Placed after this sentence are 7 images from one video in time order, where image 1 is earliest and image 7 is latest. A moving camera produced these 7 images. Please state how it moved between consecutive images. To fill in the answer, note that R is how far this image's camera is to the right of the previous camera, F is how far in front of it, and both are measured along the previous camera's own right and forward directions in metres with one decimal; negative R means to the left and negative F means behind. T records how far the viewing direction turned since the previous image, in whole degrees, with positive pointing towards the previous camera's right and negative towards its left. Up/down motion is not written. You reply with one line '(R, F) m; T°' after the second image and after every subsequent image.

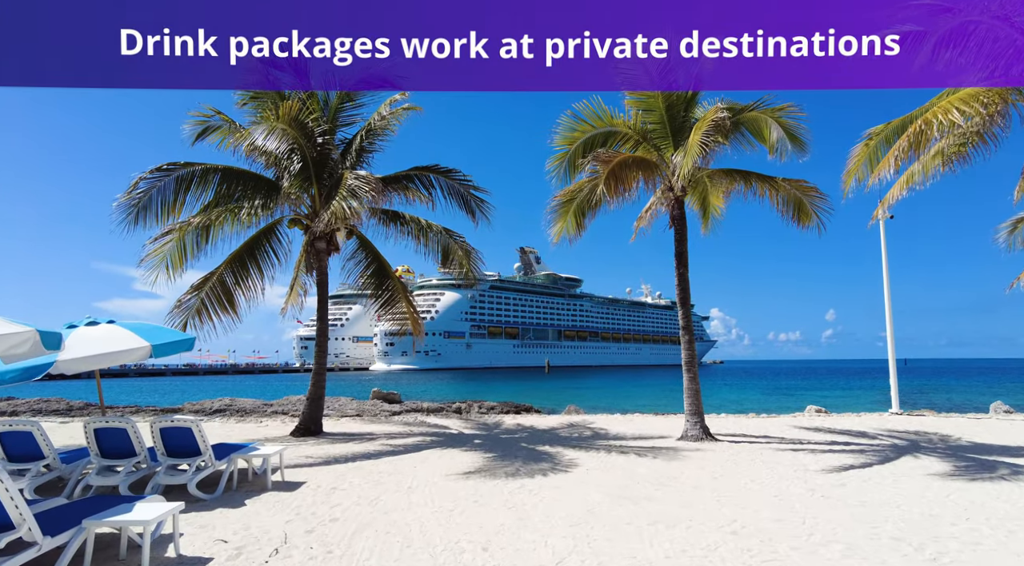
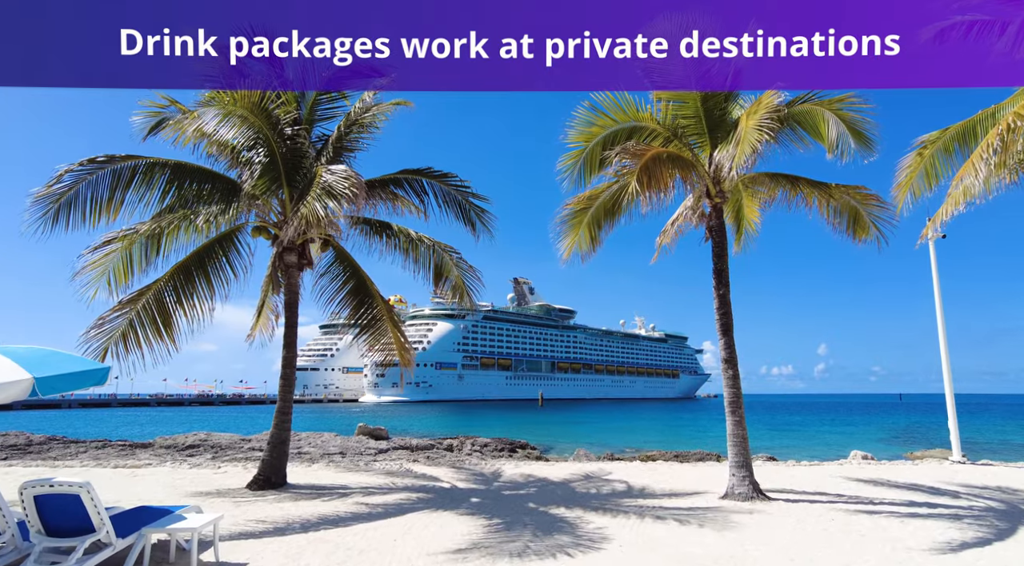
(-0.2, +1.8) m; +1°
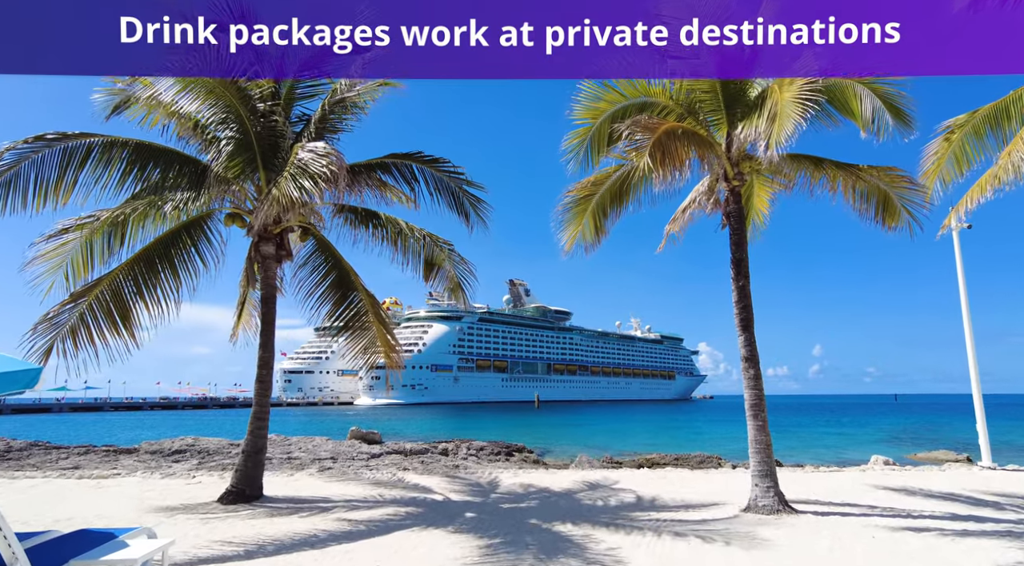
(0.0, +0.8) m; 0°
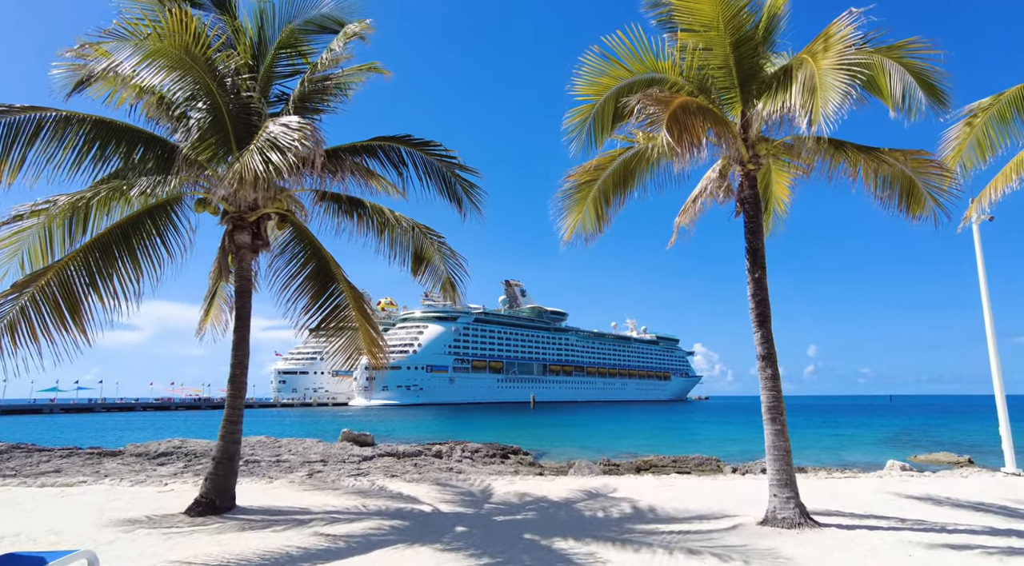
(0.0, +0.7) m; 0°
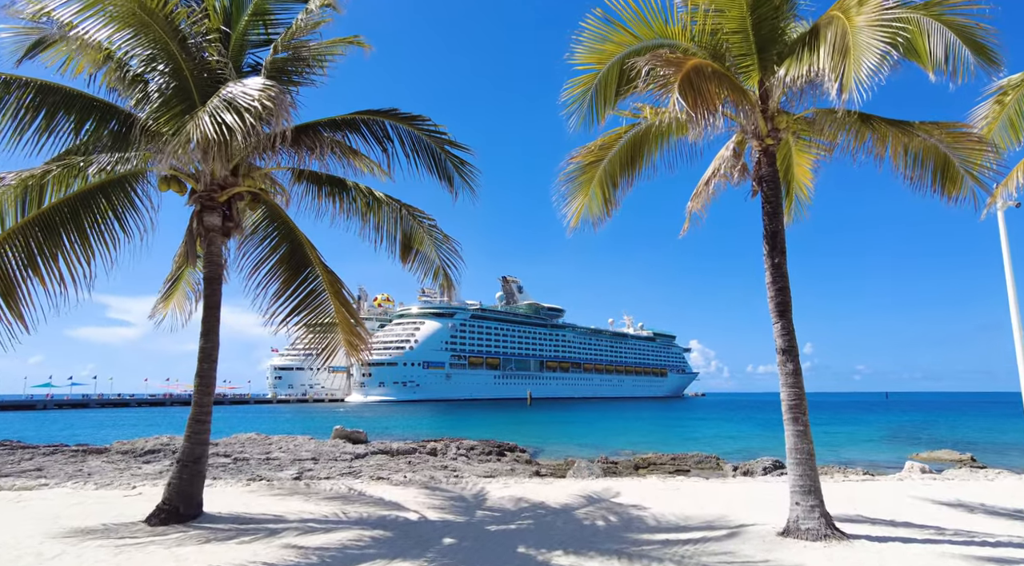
(0.0, +0.7) m; 0°
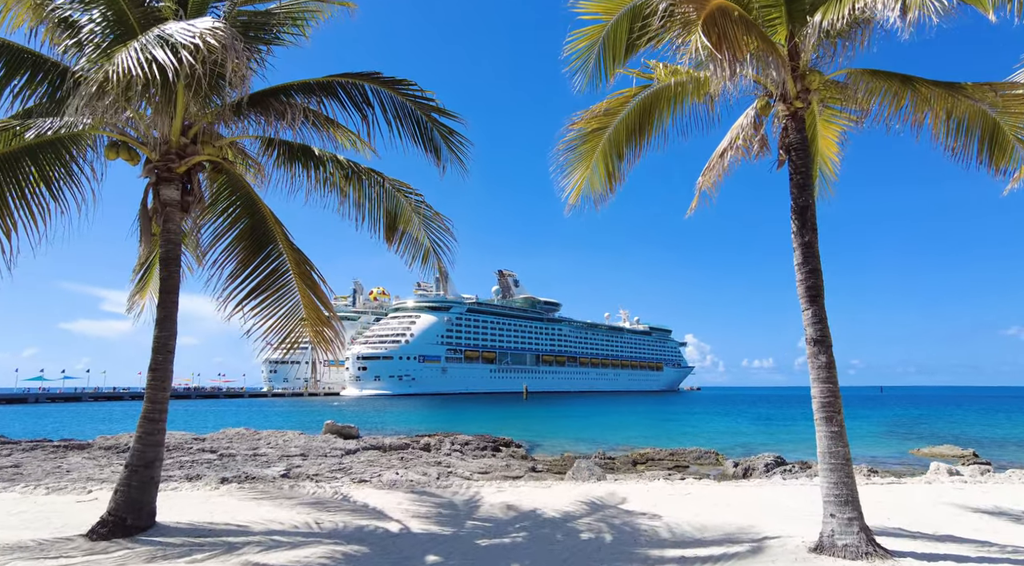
(0.0, +0.8) m; 0°
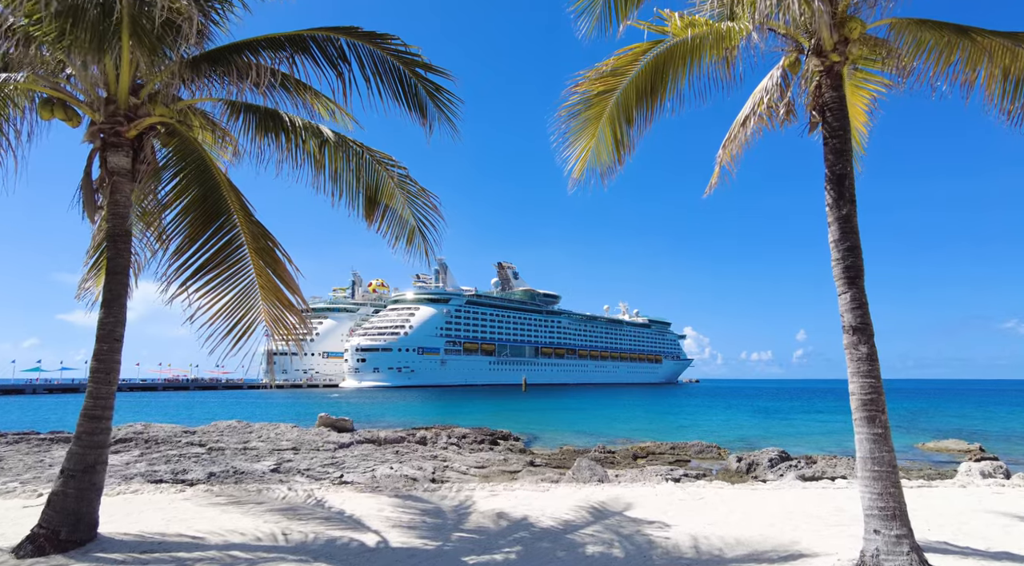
(0.0, +0.8) m; 0°
